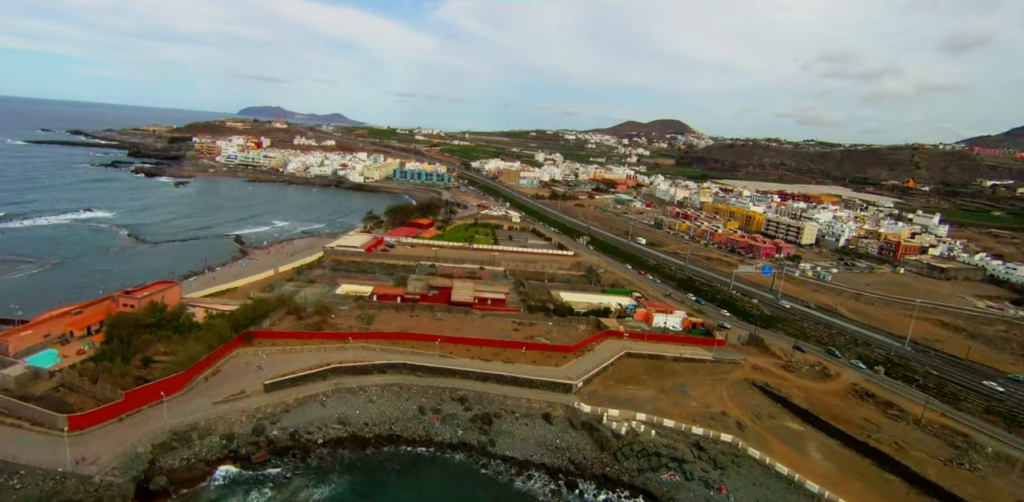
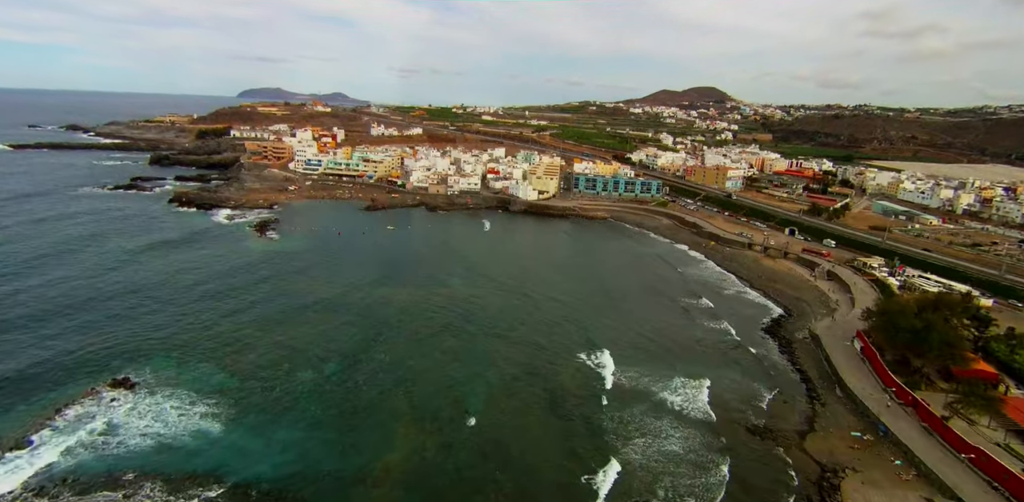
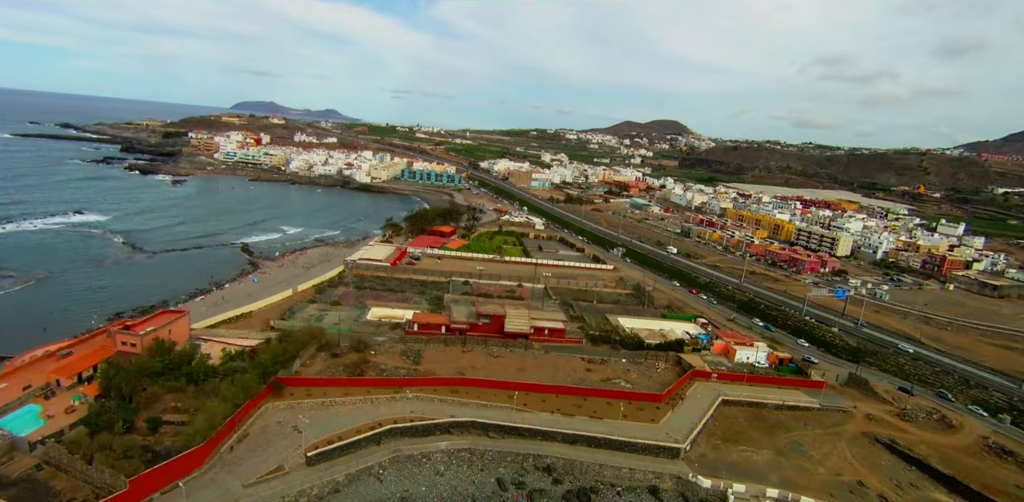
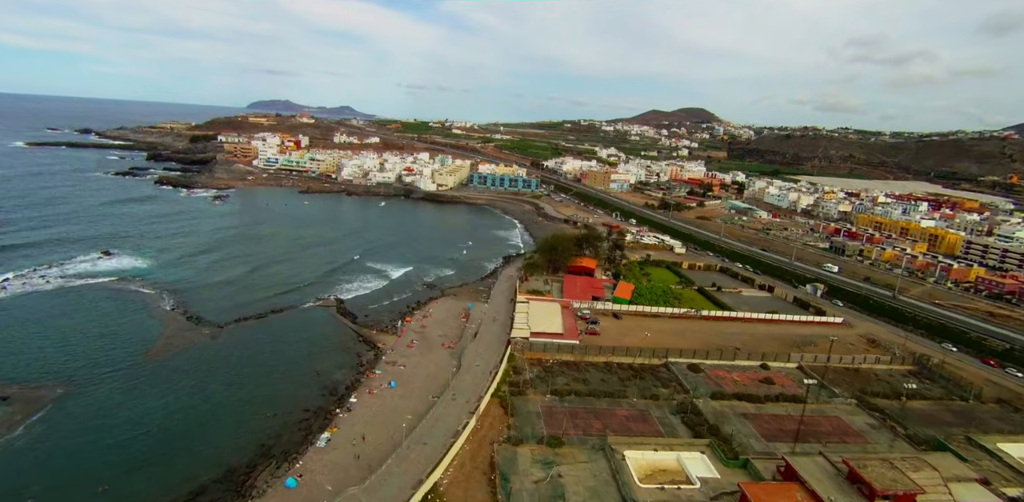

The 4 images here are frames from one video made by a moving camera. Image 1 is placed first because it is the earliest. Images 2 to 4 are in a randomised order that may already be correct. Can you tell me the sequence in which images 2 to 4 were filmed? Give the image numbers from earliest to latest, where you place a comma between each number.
3, 4, 2
